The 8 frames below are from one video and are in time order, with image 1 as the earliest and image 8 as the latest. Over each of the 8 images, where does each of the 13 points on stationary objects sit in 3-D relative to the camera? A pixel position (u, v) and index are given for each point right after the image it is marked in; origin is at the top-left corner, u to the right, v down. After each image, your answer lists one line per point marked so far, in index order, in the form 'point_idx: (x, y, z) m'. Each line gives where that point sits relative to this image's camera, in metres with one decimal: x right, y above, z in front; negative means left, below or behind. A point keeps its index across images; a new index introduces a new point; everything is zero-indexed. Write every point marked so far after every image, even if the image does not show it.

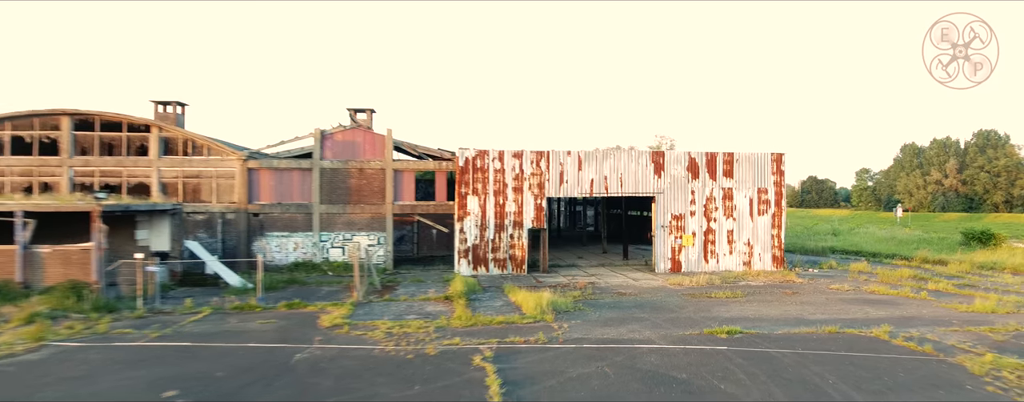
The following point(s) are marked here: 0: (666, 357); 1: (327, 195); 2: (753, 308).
0: (+1.9, -1.9, +7.4) m
1: (-5.0, +0.2, +16.3) m
2: (+4.3, -1.9, +10.9) m
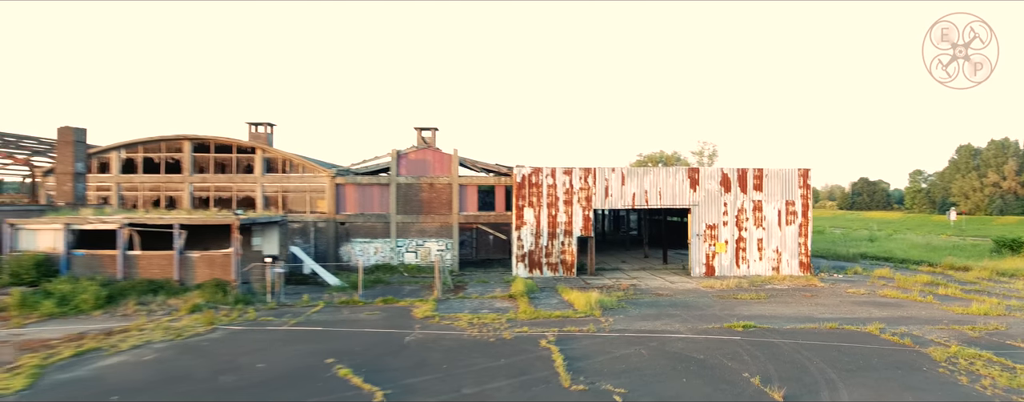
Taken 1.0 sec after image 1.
0: (+2.8, -2.2, +9.4) m
1: (-3.4, -0.2, +18.9) m
2: (+5.5, -2.3, +12.8) m
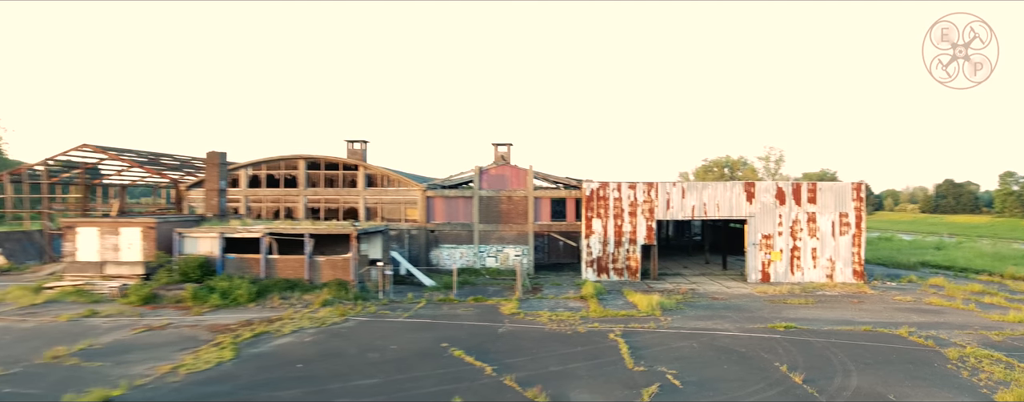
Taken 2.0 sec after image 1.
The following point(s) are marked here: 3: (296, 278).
0: (+4.2, -2.6, +11.3) m
1: (-1.0, -0.5, +21.4) m
2: (+7.2, -2.6, +14.4) m
3: (-5.8, -2.1, +16.2) m
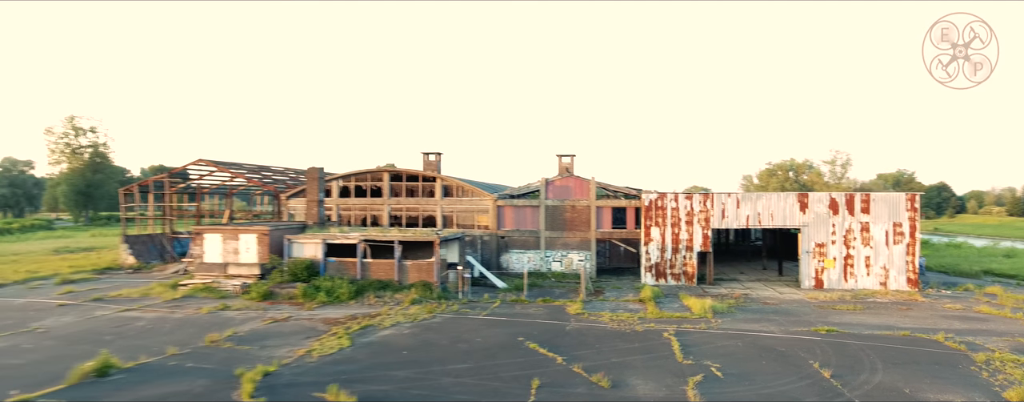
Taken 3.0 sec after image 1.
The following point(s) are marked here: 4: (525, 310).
0: (+5.6, -2.9, +12.7) m
1: (+1.5, -0.9, +23.2) m
2: (+8.9, -3.0, +15.5) m
3: (-3.8, -2.4, +18.6) m
4: (+0.4, -2.9, +16.4) m
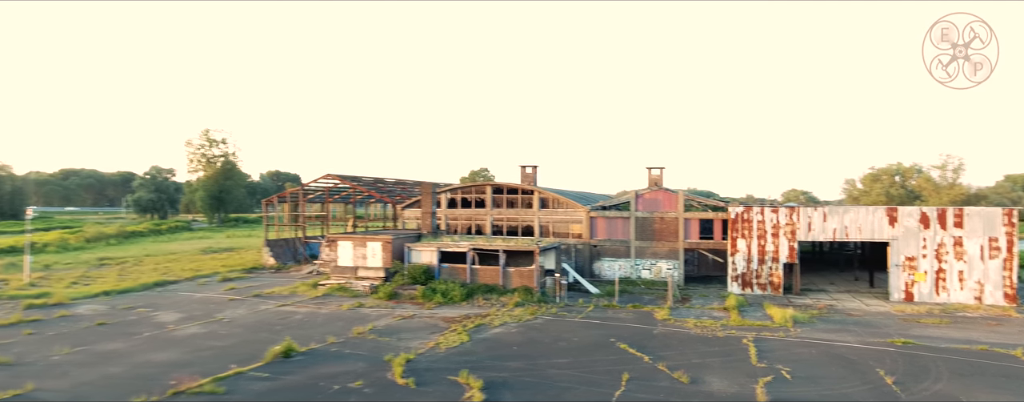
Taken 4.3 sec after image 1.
0: (+7.8, -3.4, +13.9) m
1: (+5.2, -1.4, +24.9) m
2: (+11.5, -3.5, +16.1) m
3: (-0.7, -2.9, +21.1) m
4: (+3.1, -3.4, +18.3) m
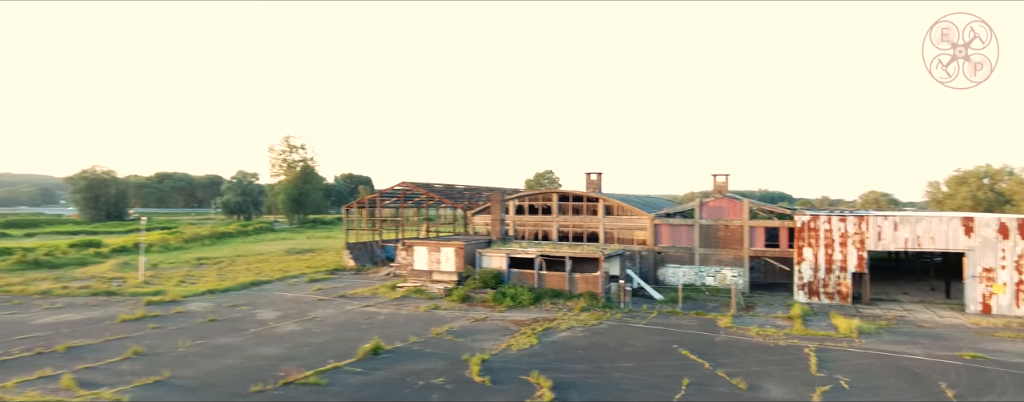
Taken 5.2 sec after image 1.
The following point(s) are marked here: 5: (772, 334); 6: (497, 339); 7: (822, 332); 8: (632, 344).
0: (+9.4, -3.7, +14.1) m
1: (+8.0, -1.7, +25.3) m
2: (+13.3, -3.8, +15.9) m
3: (+1.7, -3.2, +22.1) m
4: (+5.2, -3.7, +18.9) m
5: (+7.2, -3.7, +16.9) m
6: (-0.4, -3.7, +16.5) m
7: (+8.8, -3.7, +17.2) m
8: (+3.1, -3.7, +15.8) m
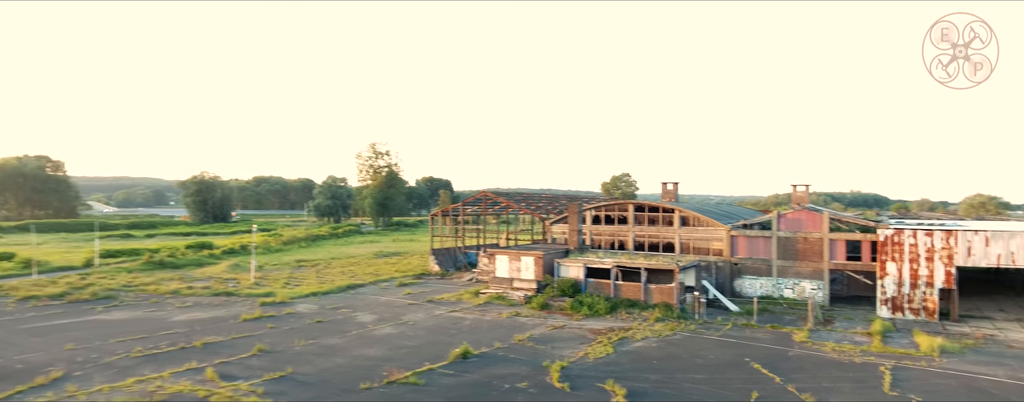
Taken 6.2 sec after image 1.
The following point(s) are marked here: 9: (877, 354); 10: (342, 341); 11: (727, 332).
0: (+11.2, -4.2, +14.0) m
1: (+11.3, -2.2, +25.3) m
2: (+15.4, -4.3, +15.4) m
3: (+4.6, -3.7, +23.0) m
4: (+7.7, -4.2, +19.3) m
5: (+9.5, -4.2, +17.1) m
6: (+1.8, -4.2, +17.6) m
7: (+11.1, -4.2, +17.3) m
8: (+5.2, -4.2, +16.5) m
9: (+10.0, -4.2, +16.6) m
10: (-5.2, -4.2, +18.4) m
11: (+6.9, -4.2, +19.6) m
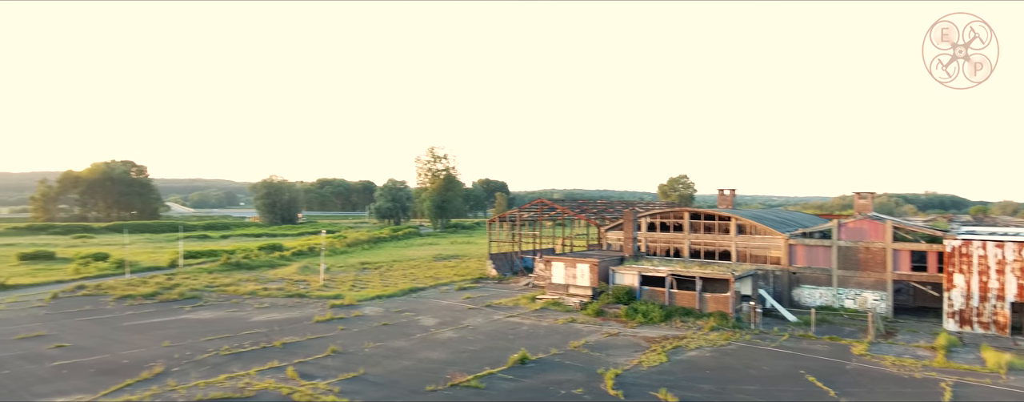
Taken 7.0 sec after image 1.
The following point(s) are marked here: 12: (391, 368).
0: (+12.5, -4.6, +13.7) m
1: (+13.6, -2.6, +25.0) m
2: (+16.8, -4.6, +14.7) m
3: (+6.8, -4.1, +23.2) m
4: (+9.5, -4.6, +19.3) m
5: (+11.1, -4.6, +16.9) m
6: (+3.5, -4.6, +18.2) m
7: (+12.7, -4.6, +16.9) m
8: (+6.8, -4.6, +16.7) m
9: (+11.5, -4.6, +16.4) m
10: (-3.4, -4.6, +19.6) m
11: (+8.8, -4.6, +19.7) m
12: (-3.3, -4.6, +16.6) m
